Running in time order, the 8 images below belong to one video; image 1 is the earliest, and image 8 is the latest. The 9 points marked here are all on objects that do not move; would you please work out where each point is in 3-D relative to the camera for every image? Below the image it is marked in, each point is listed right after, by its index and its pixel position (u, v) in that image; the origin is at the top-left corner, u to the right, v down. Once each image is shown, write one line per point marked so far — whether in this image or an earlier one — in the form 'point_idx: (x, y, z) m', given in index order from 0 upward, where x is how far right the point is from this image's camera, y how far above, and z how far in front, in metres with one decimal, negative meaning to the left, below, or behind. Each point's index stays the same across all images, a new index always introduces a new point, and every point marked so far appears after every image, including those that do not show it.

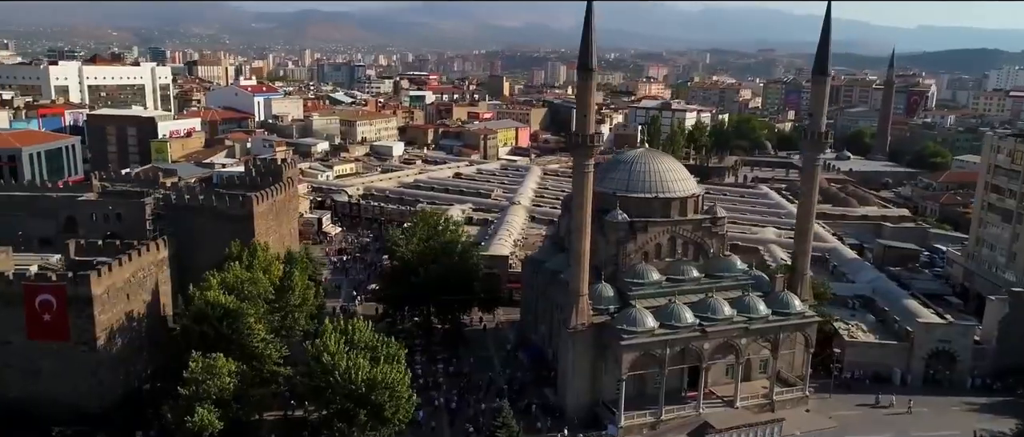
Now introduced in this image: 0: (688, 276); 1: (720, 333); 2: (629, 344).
0: (+4.3, -1.4, +17.5) m
1: (+4.6, -2.6, +16.1) m
2: (+2.5, -2.7, +15.4) m
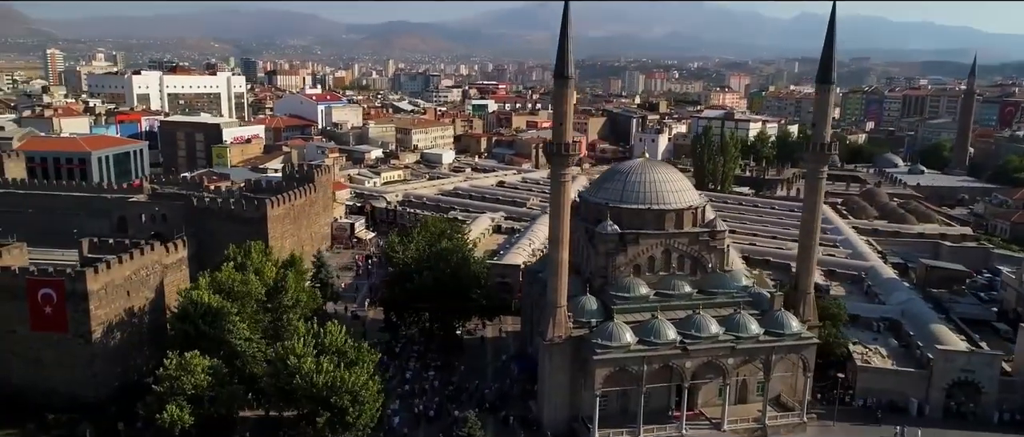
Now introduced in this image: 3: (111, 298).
0: (+3.9, -1.7, +16.8) m
1: (+4.1, -2.9, +15.4) m
2: (+1.9, -2.9, +14.9) m
3: (-9.2, -1.8, +16.5) m
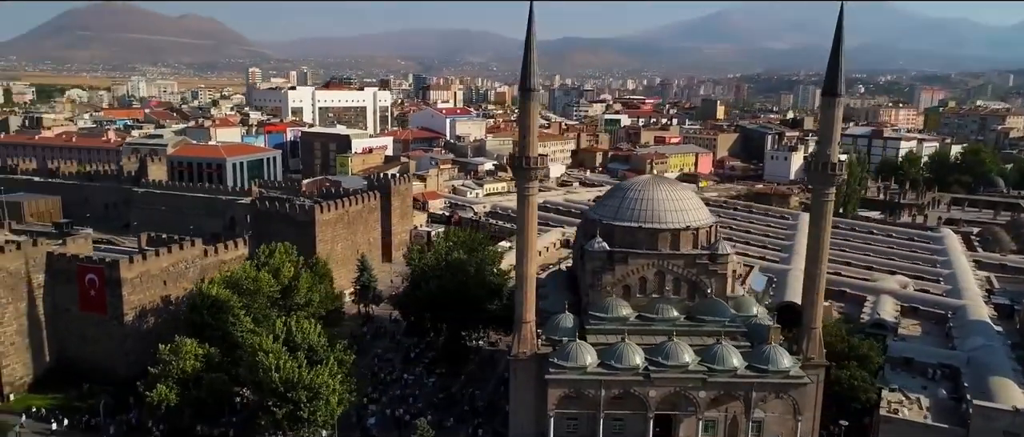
0: (+3.4, -2.2, +15.9) m
1: (+3.1, -3.3, +14.5) m
2: (+0.9, -3.2, +14.5) m
3: (-9.5, -1.7, +18.6) m
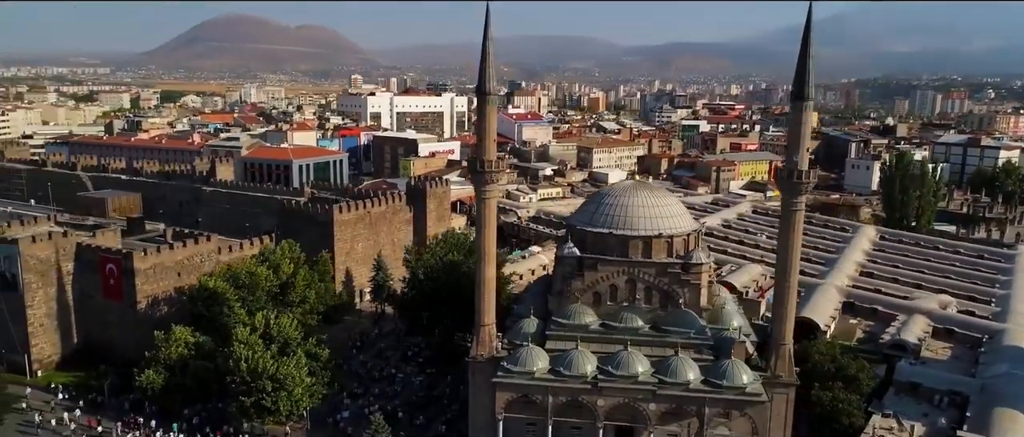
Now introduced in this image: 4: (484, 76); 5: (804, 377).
0: (+2.5, -2.3, +15.5) m
1: (+2.0, -3.4, +14.1) m
2: (-0.2, -3.3, +14.5) m
3: (-9.8, -1.6, +20.0) m
4: (-0.6, +2.9, +14.7) m
5: (+6.7, -3.7, +16.5) m
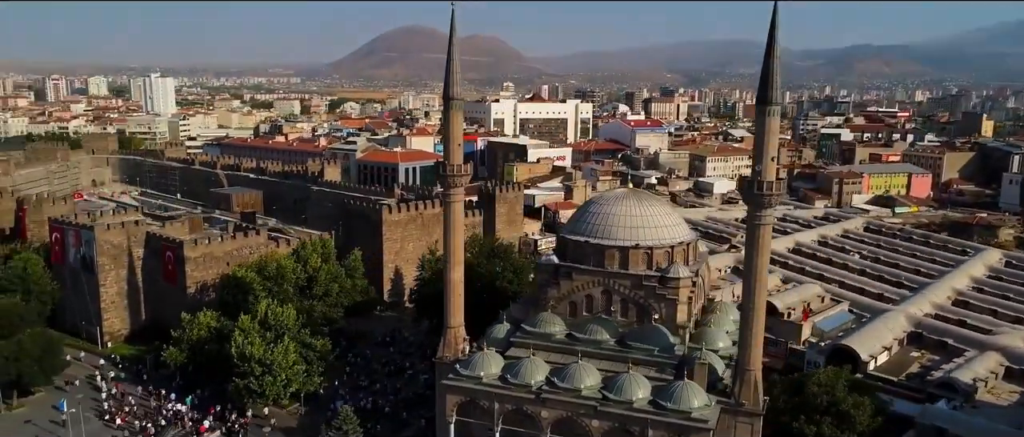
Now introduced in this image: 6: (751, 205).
0: (+1.7, -2.5, +15.0) m
1: (+0.8, -3.6, +13.8) m
2: (-1.2, -3.4, +14.6) m
3: (-9.4, -1.4, +22.1) m
4: (-1.3, +2.9, +14.9) m
5: (+6.0, -4.0, +15.0) m
6: (+4.4, +0.3, +13.1) m
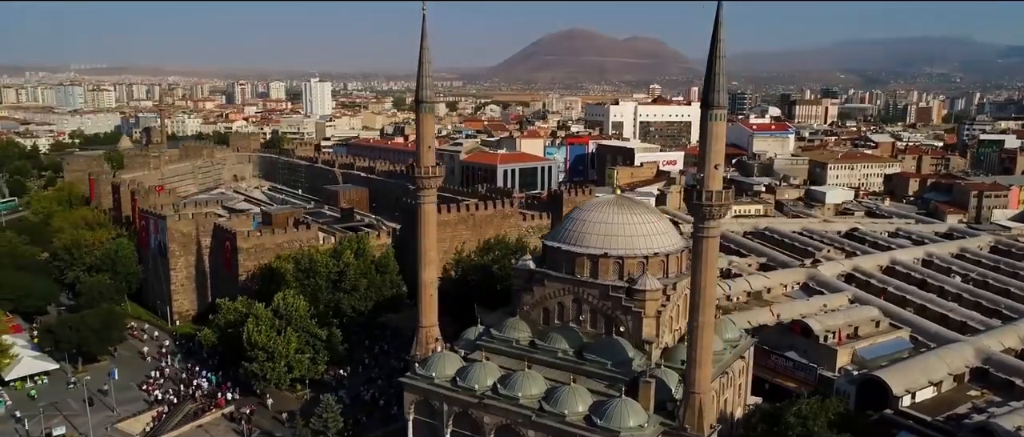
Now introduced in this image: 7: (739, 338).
0: (+0.8, -2.6, +14.7) m
1: (-0.3, -3.6, +13.6) m
2: (-2.1, -3.4, +14.8) m
3: (-8.4, -1.2, +23.9) m
4: (-1.9, +2.8, +15.2) m
5: (+4.9, -4.3, +13.8) m
6: (+3.1, +0.1, +12.2) m
7: (+5.2, -2.7, +16.3) m
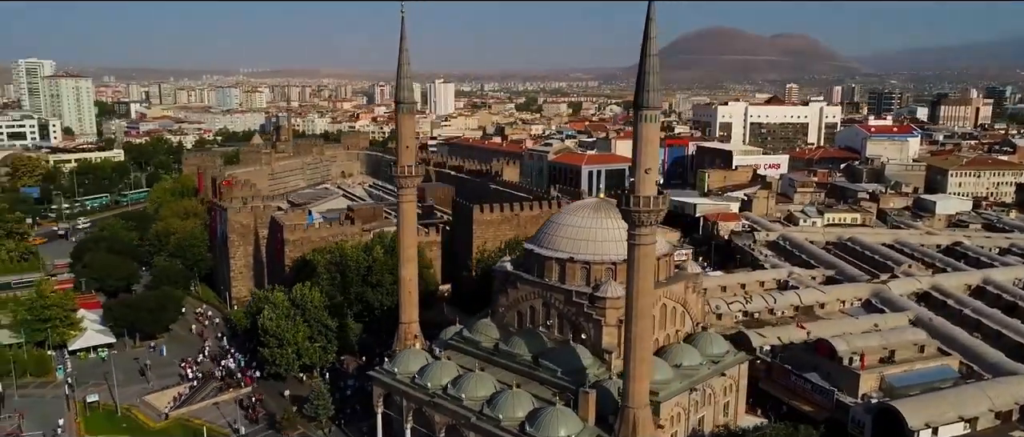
0: (0.0, -2.6, +14.5) m
1: (-1.3, -3.6, +13.7) m
2: (-2.9, -3.3, +15.2) m
3: (-7.3, -1.0, +25.3) m
4: (-2.4, +2.9, +15.6) m
5: (+3.9, -4.4, +12.9) m
6: (+1.9, 0.0, +11.7) m
7: (+4.6, -2.9, +15.3) m
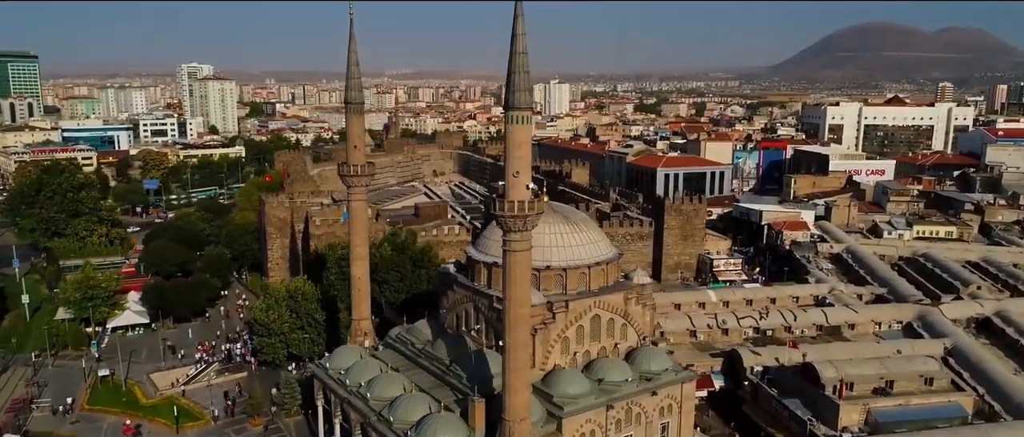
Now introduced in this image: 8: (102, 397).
0: (-1.6, -2.7, +14.4) m
1: (-3.0, -3.6, +13.8) m
2: (-4.3, -3.3, +15.6) m
3: (-6.7, -0.9, +26.3) m
4: (-3.6, +2.9, +15.8) m
5: (+1.9, -4.5, +12.1) m
6: (-0.1, -0.1, +11.2) m
7: (+3.1, -3.1, +14.3) m
8: (-11.1, -4.8, +19.3) m
